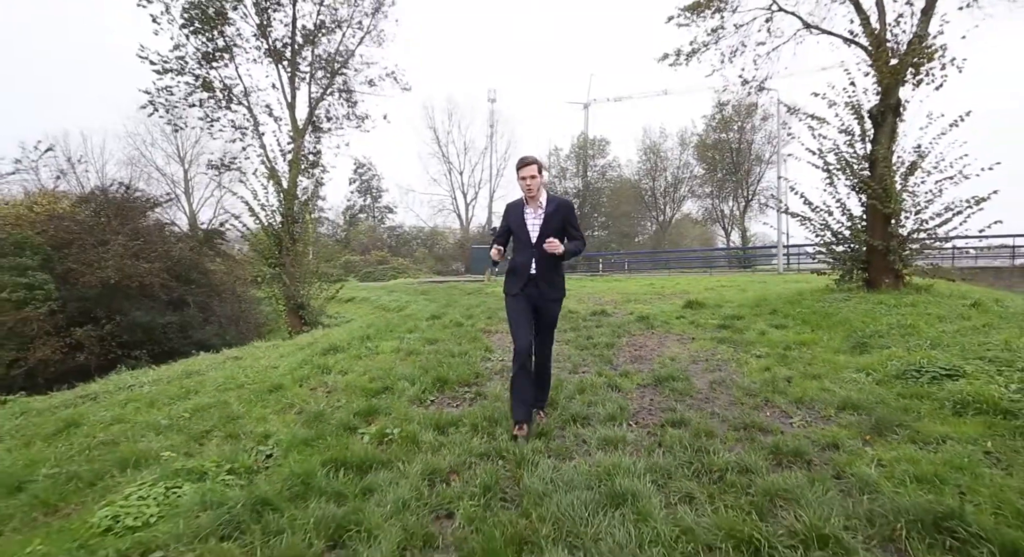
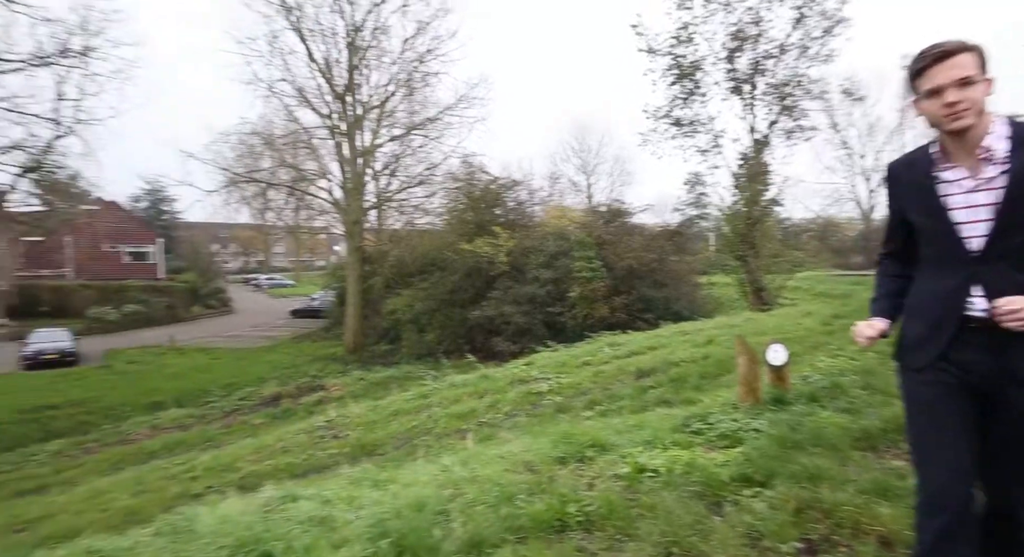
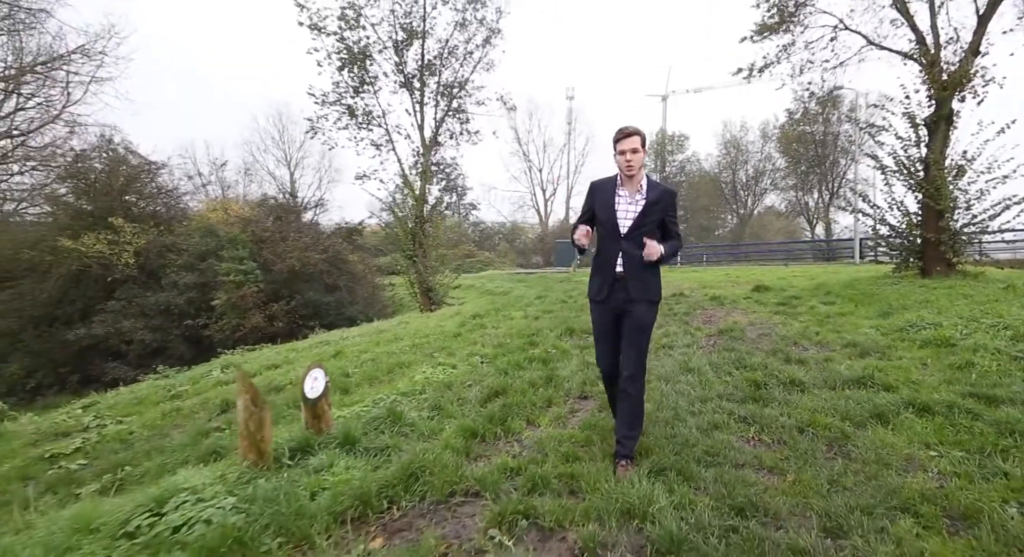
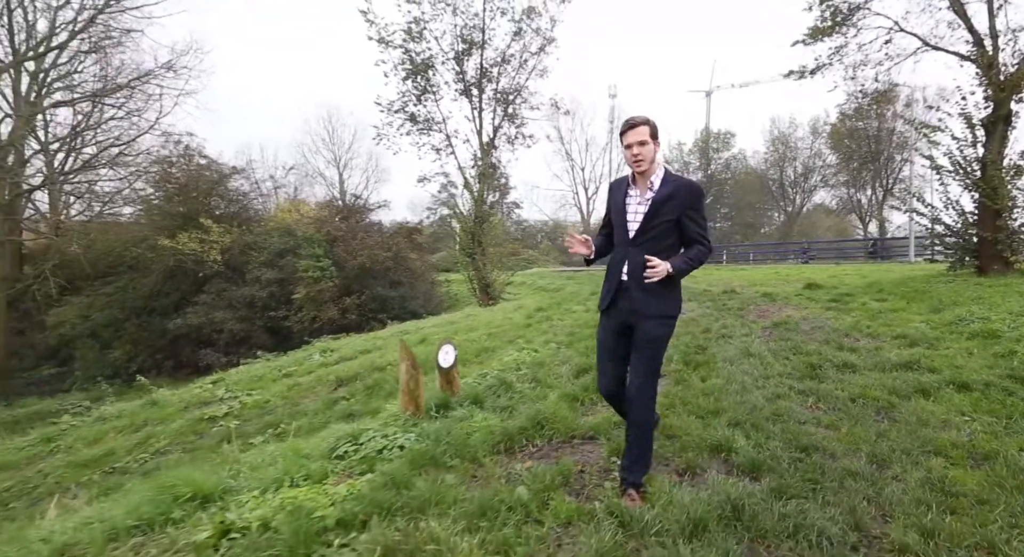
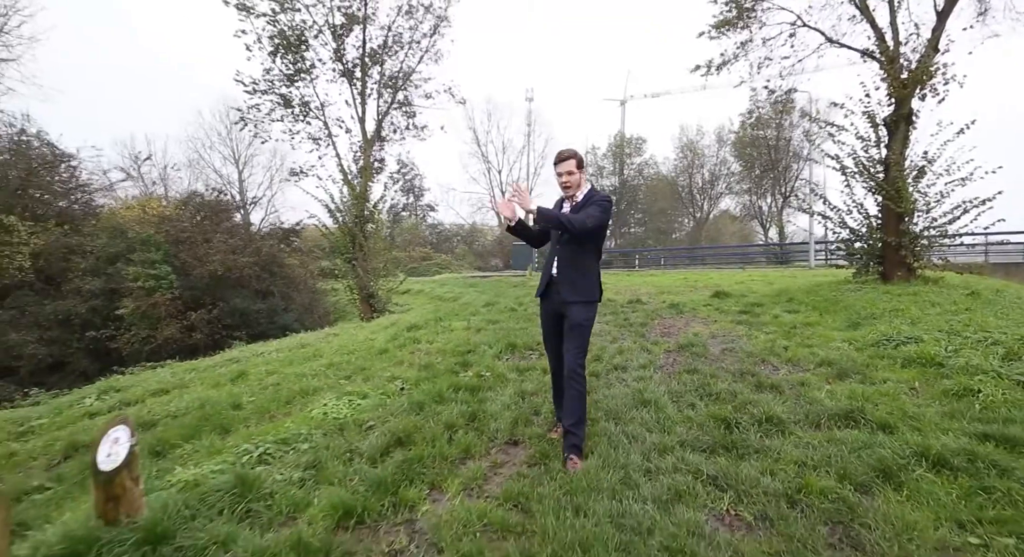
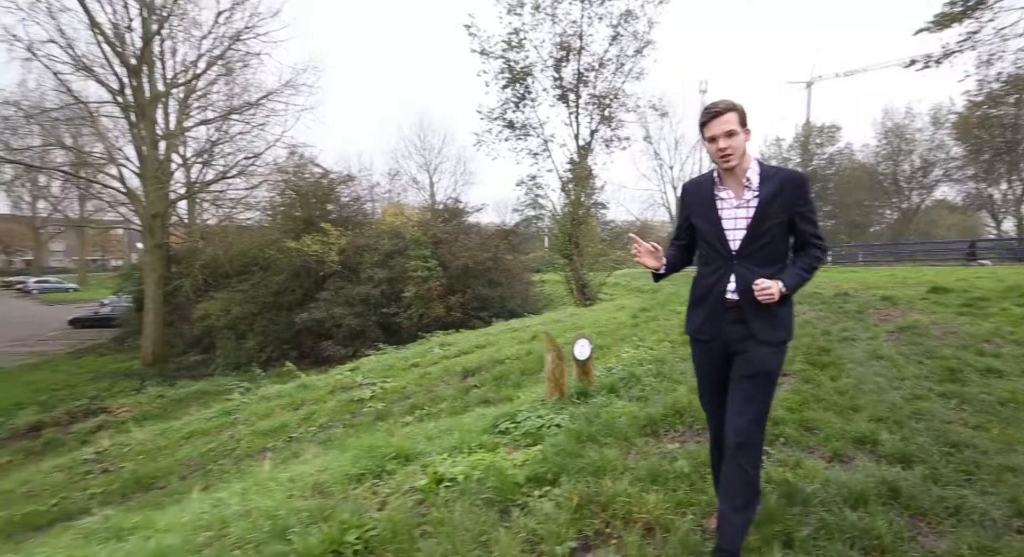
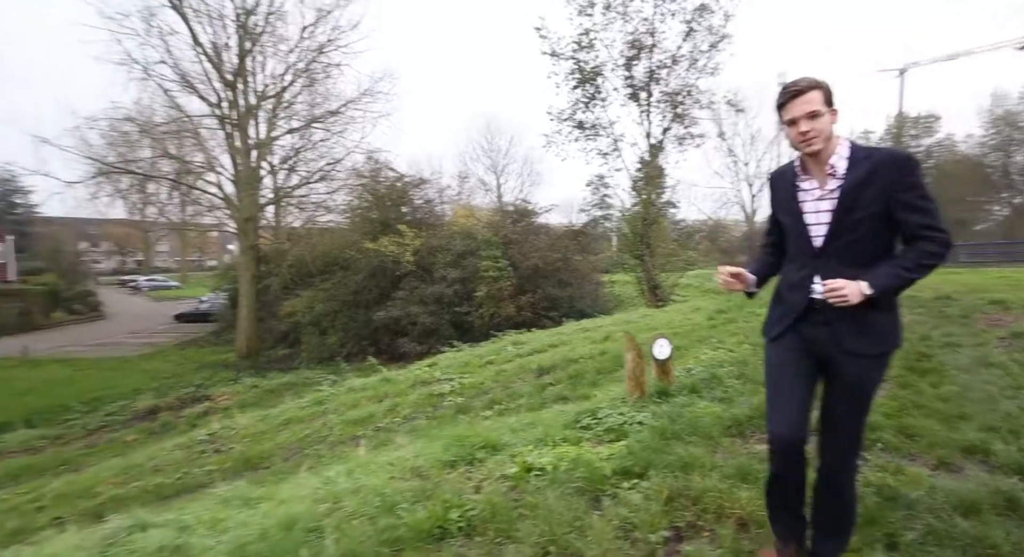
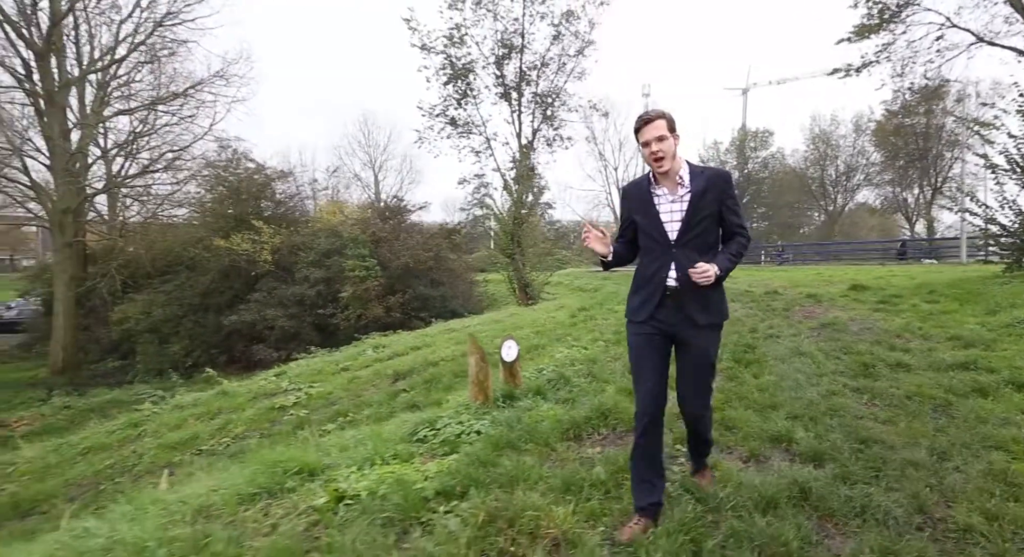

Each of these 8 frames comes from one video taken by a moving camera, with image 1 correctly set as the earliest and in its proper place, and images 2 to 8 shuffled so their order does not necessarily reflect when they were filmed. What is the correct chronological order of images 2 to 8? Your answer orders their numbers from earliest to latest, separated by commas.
5, 3, 4, 8, 6, 7, 2
